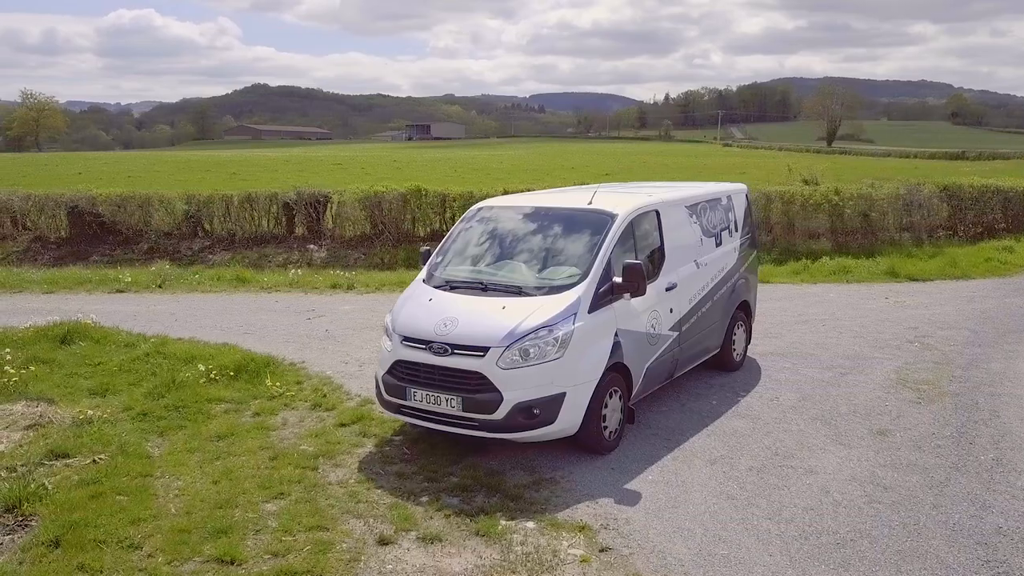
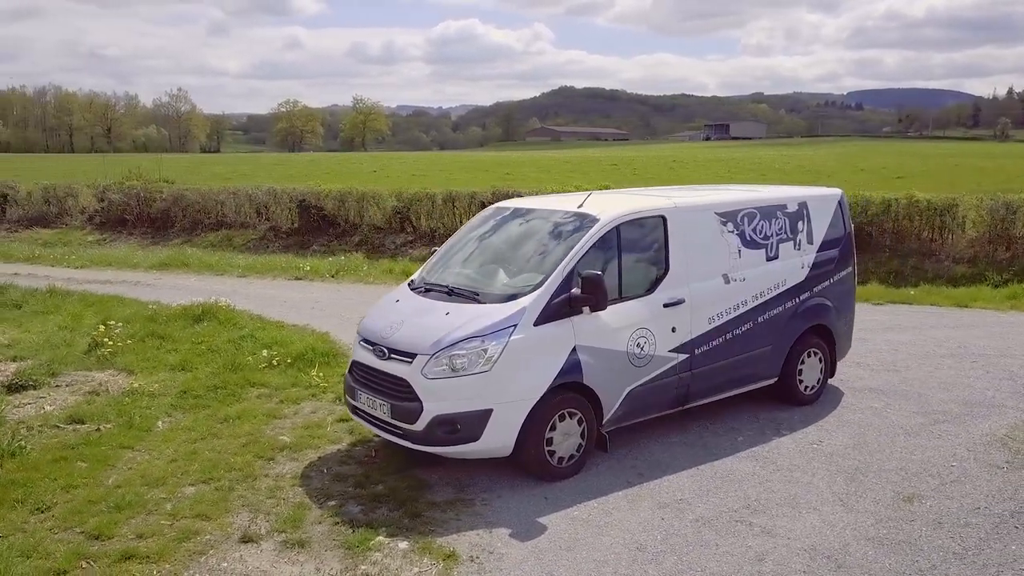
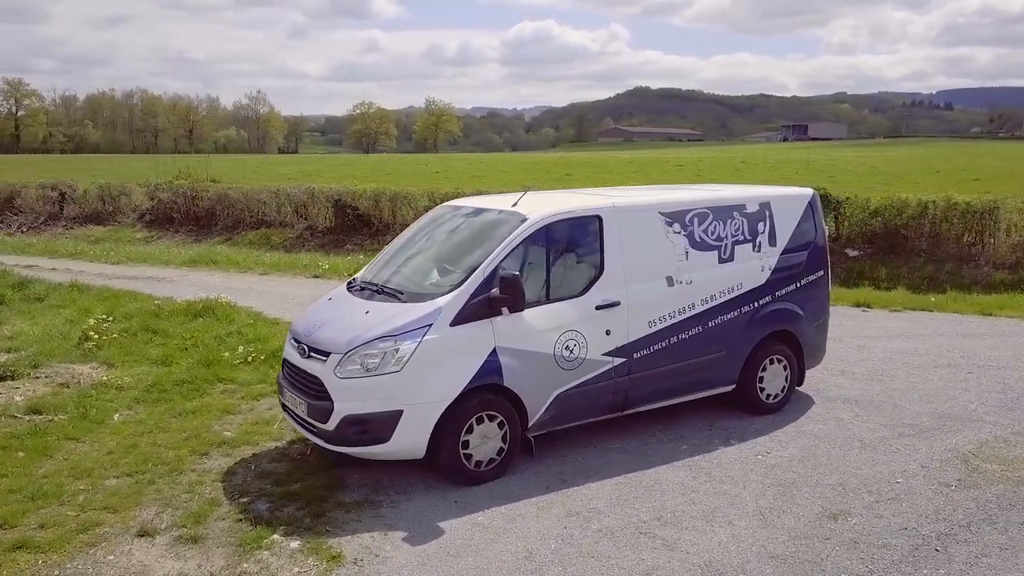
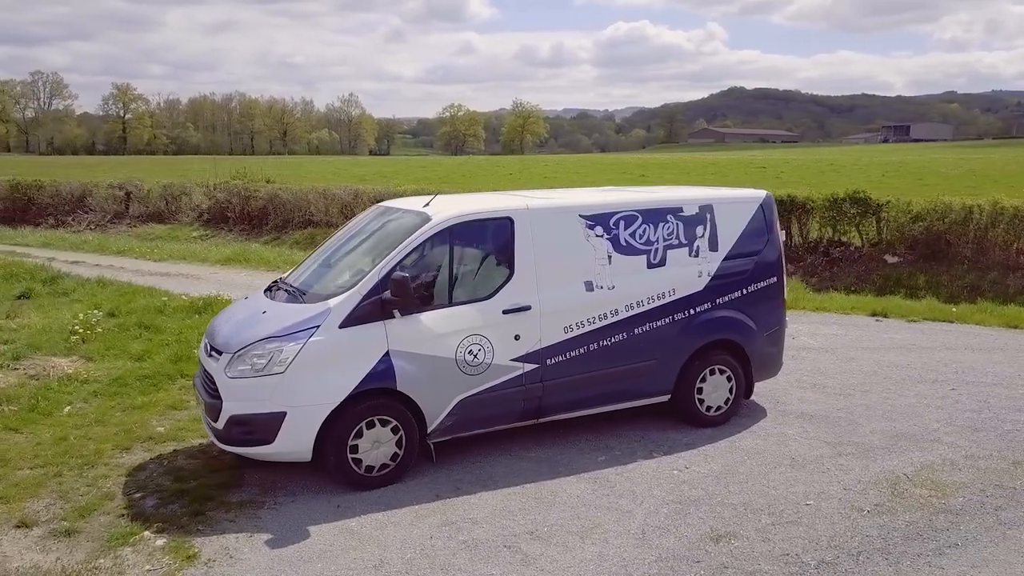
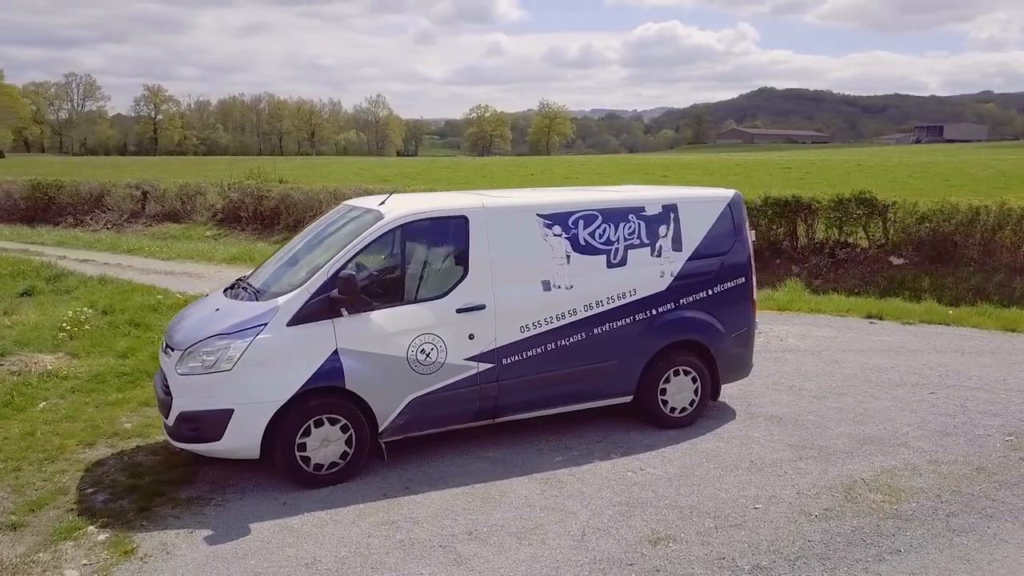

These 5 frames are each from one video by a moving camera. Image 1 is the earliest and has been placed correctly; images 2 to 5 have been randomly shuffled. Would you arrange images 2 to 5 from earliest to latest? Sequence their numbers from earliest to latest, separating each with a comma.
2, 3, 4, 5
